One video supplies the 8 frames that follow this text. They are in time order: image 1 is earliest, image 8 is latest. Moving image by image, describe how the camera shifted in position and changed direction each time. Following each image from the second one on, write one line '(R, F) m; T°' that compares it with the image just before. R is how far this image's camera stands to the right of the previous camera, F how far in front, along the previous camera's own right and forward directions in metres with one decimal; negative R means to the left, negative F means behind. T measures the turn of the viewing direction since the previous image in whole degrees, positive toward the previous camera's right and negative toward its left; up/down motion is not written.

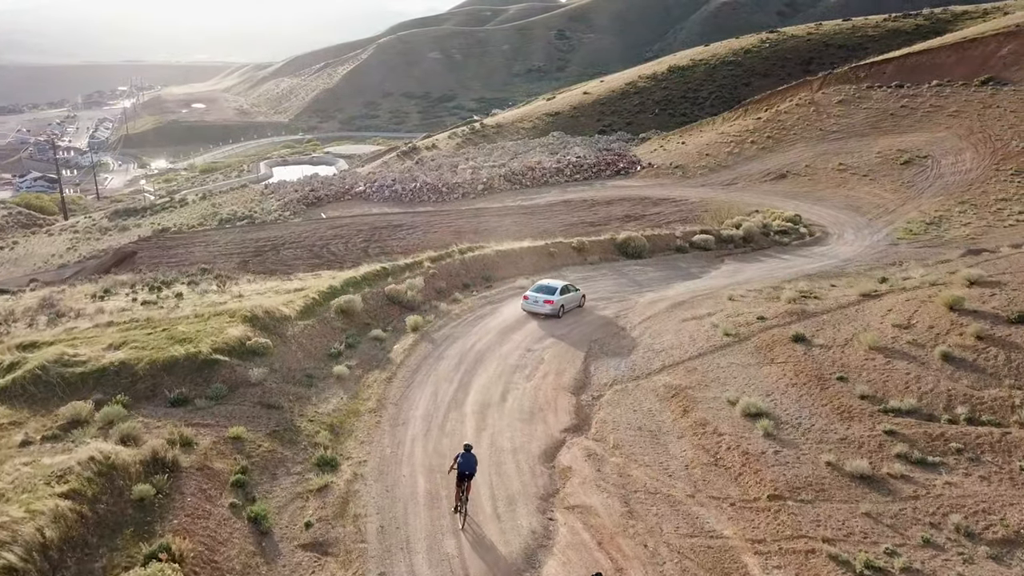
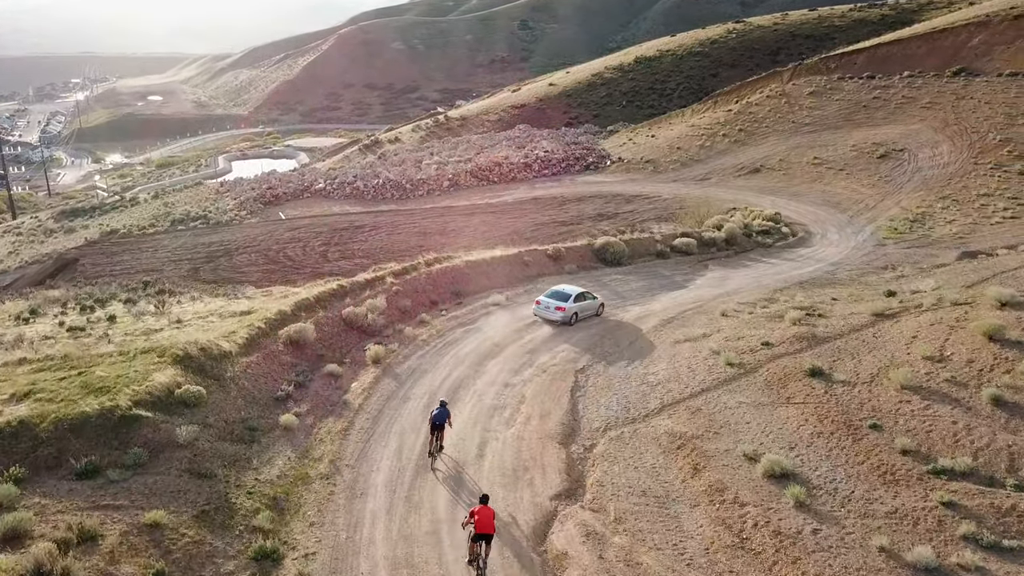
(-0.2, +2.7) m; +2°
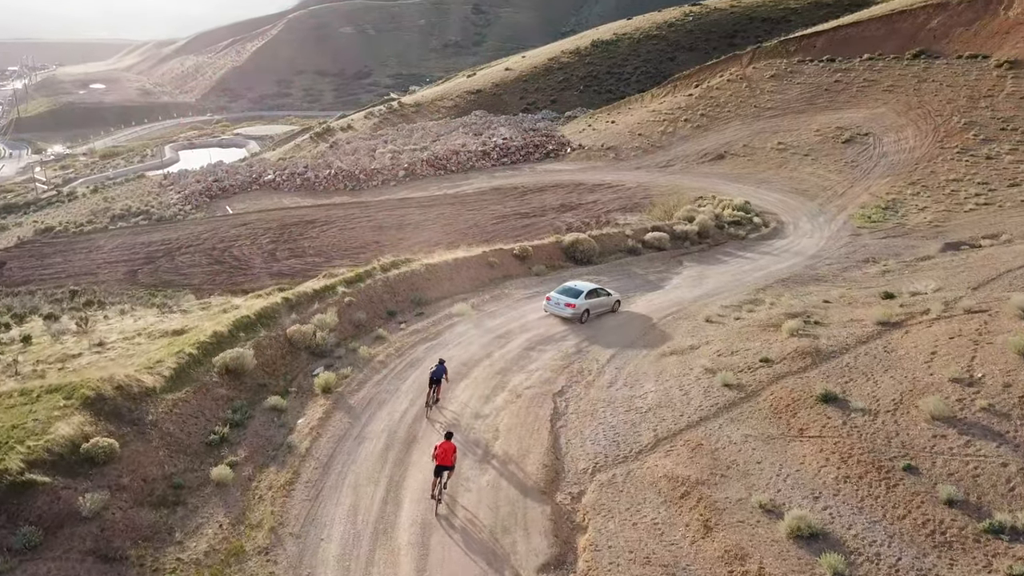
(-0.2, +2.4) m; +3°
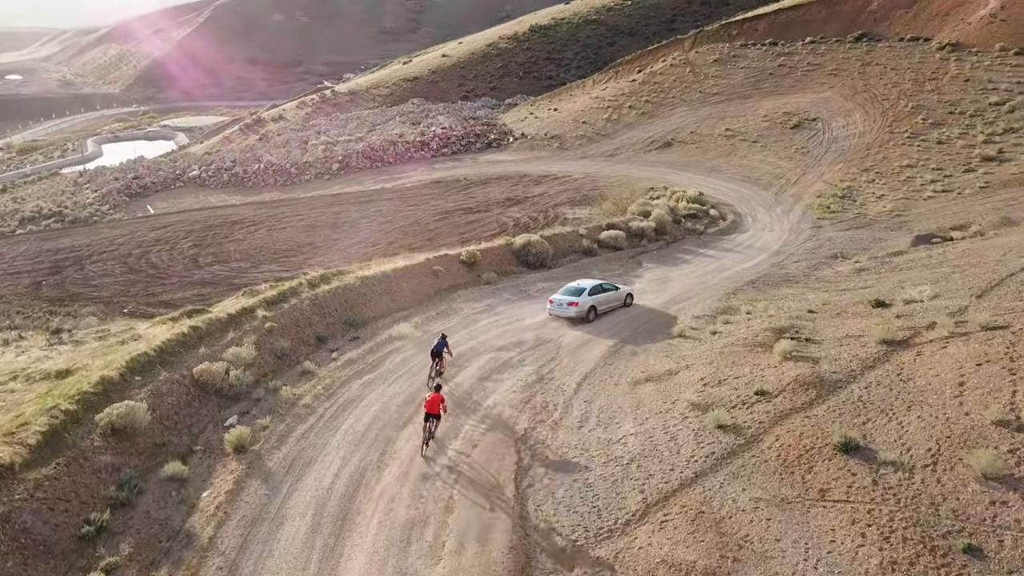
(-0.1, +3.0) m; +4°
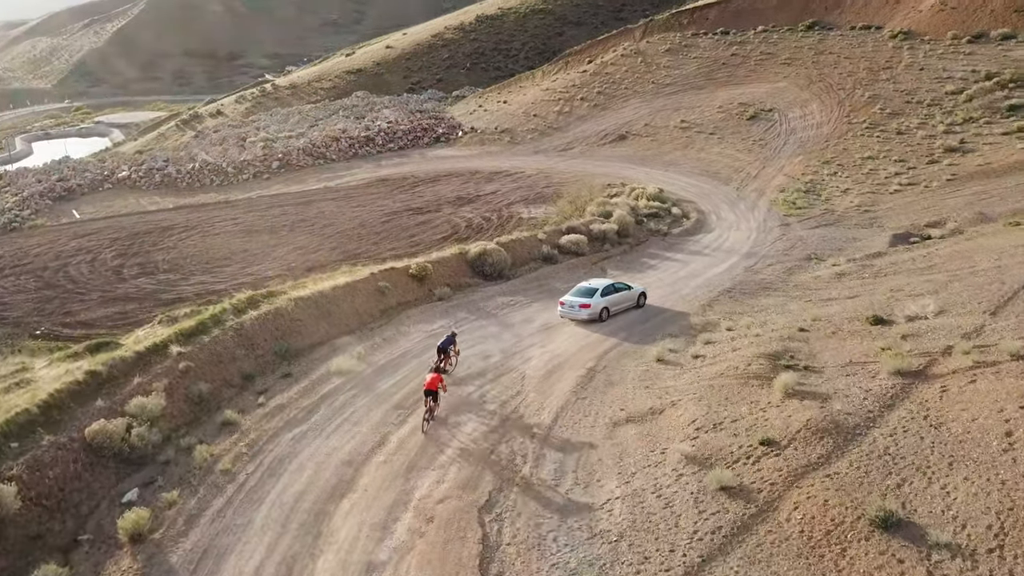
(-0.1, +2.7) m; +3°
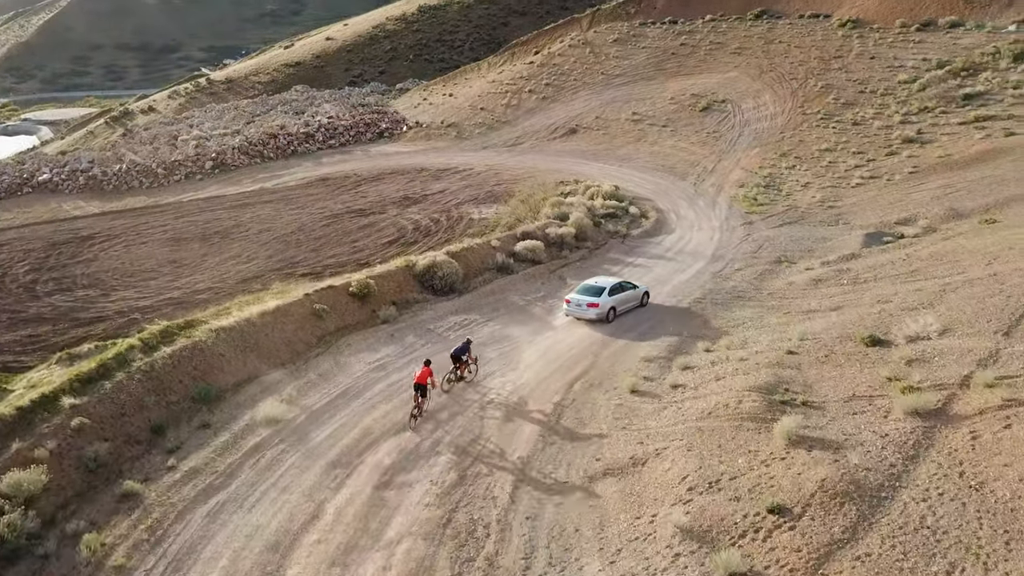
(-0.1, +2.4) m; +3°
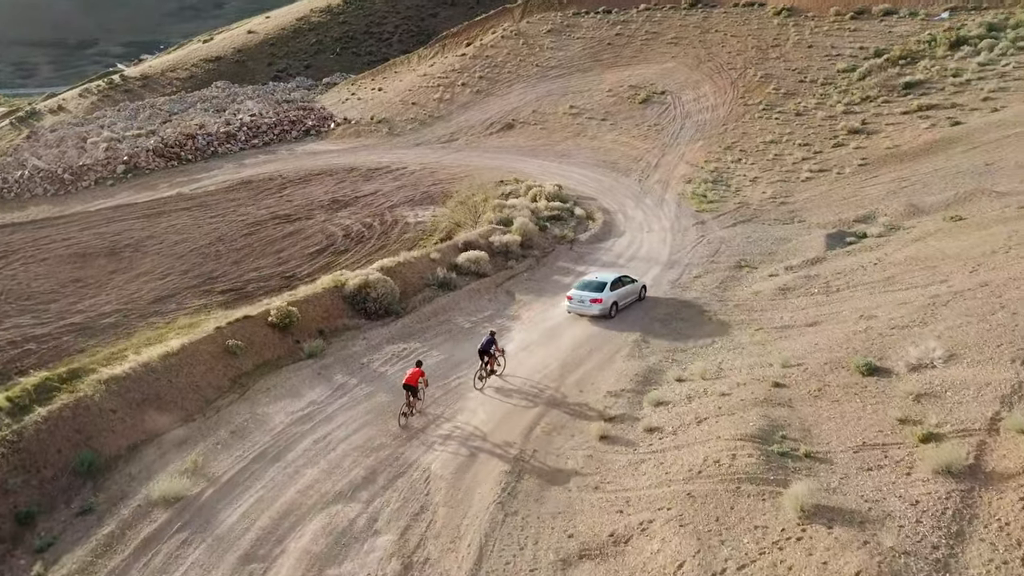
(-0.1, +2.5) m; +4°
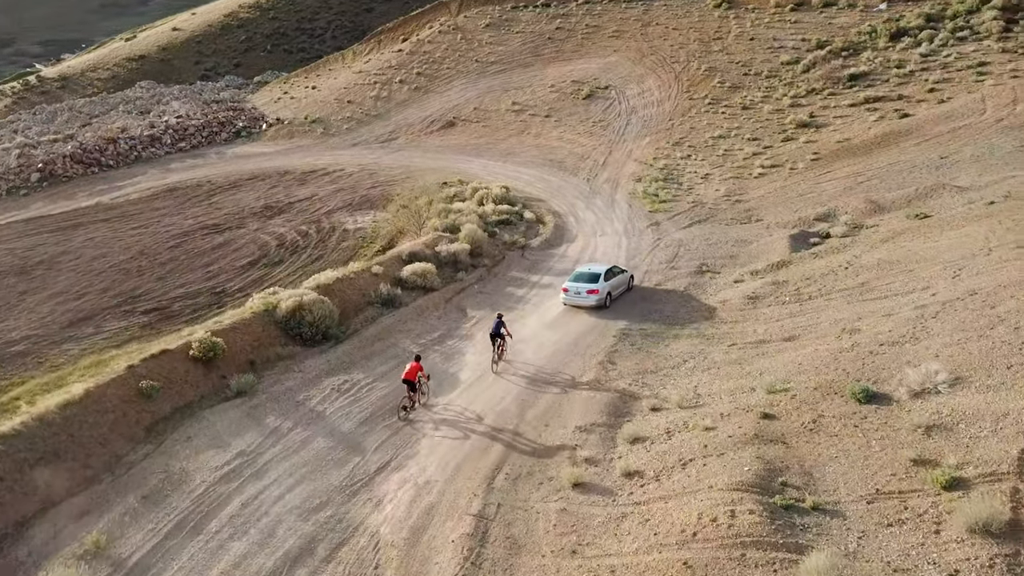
(-0.2, +1.9) m; +4°
